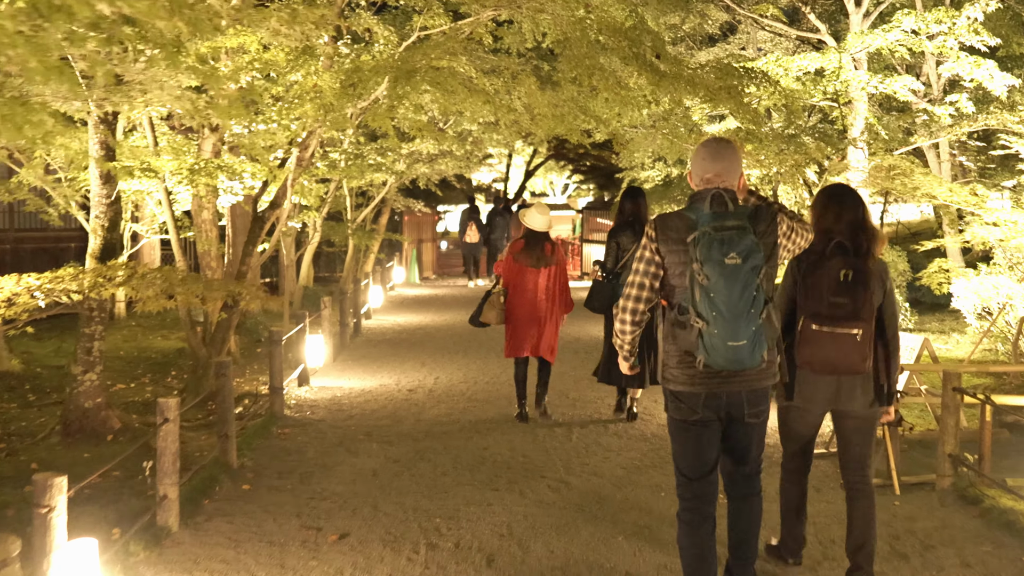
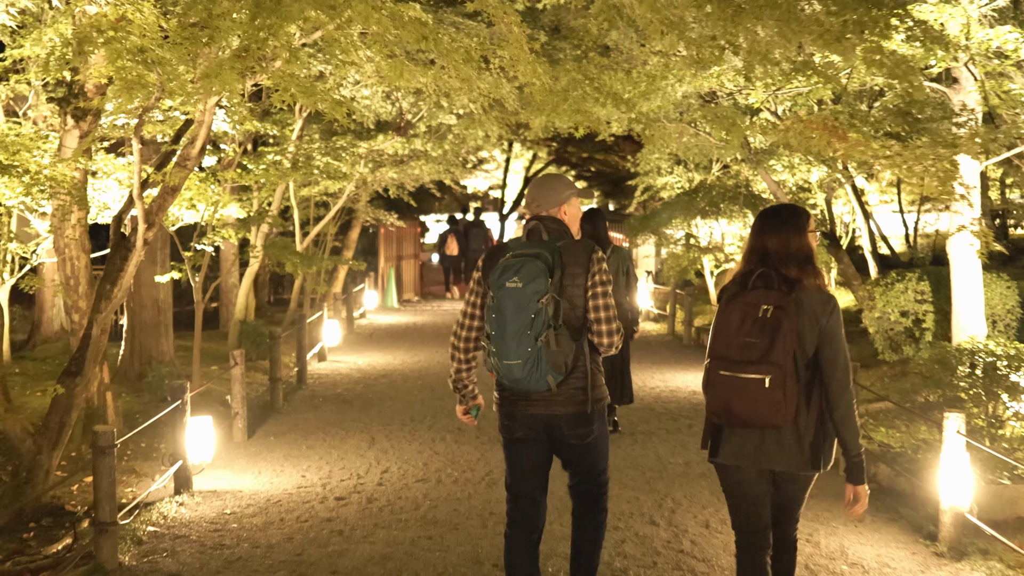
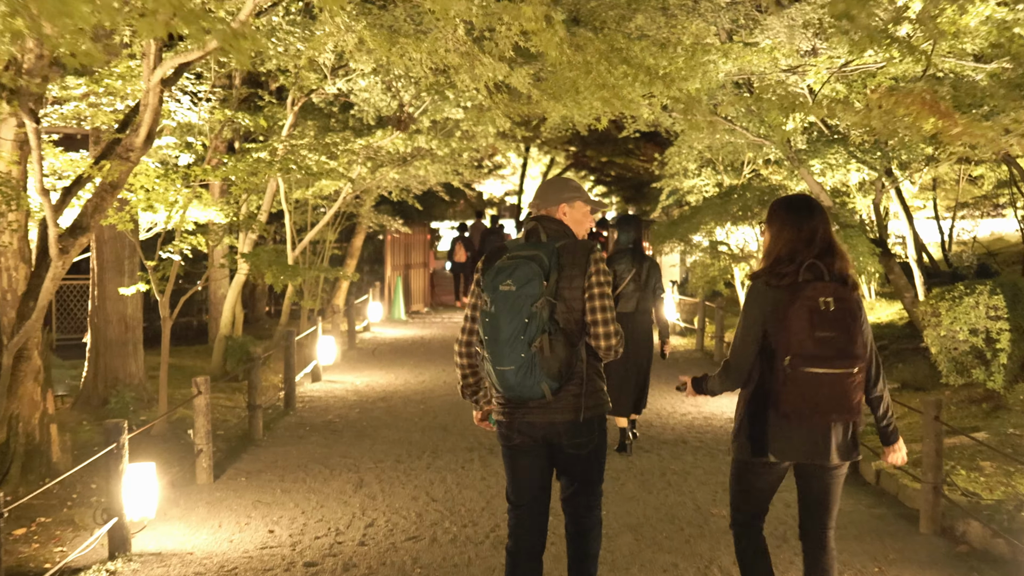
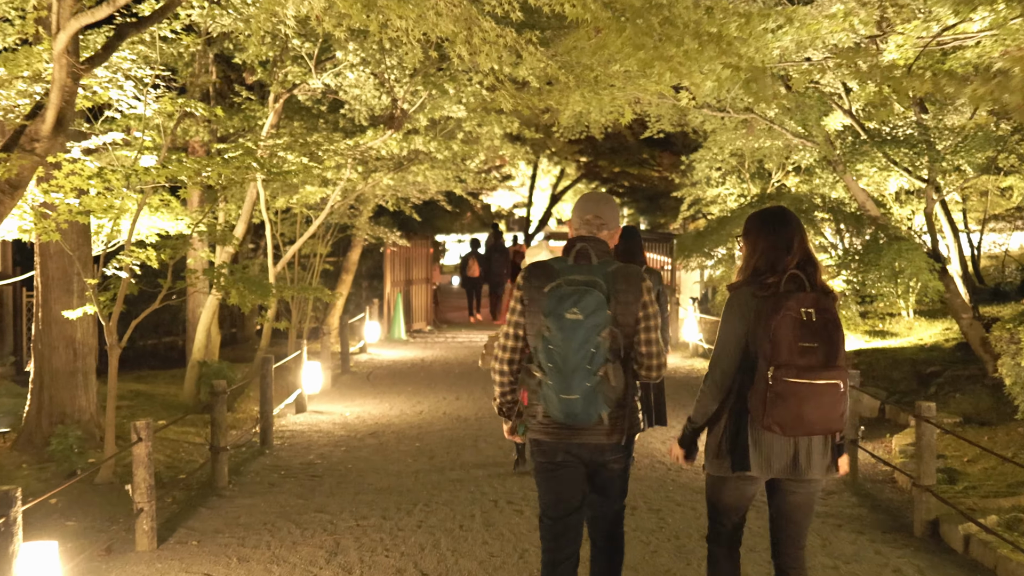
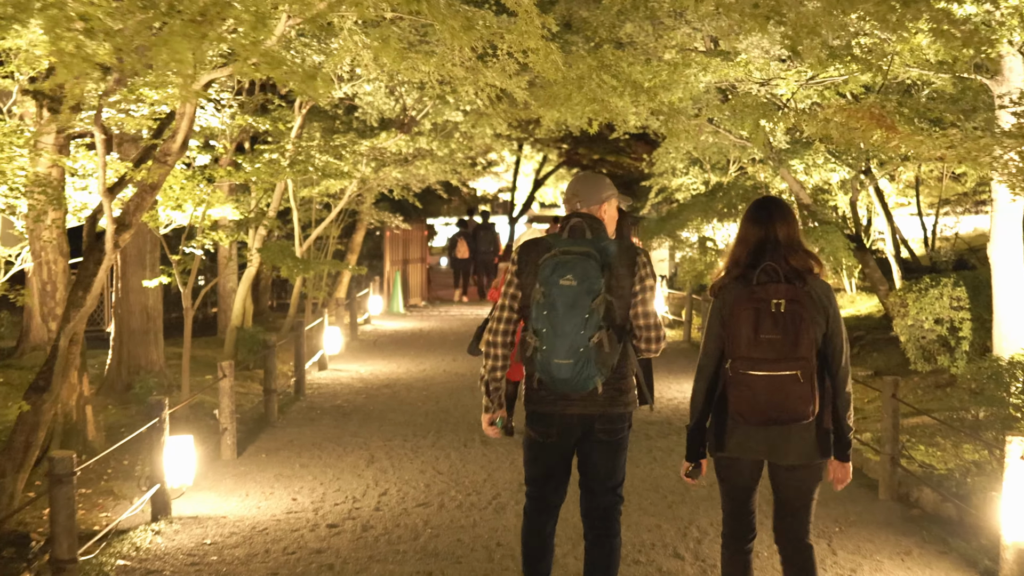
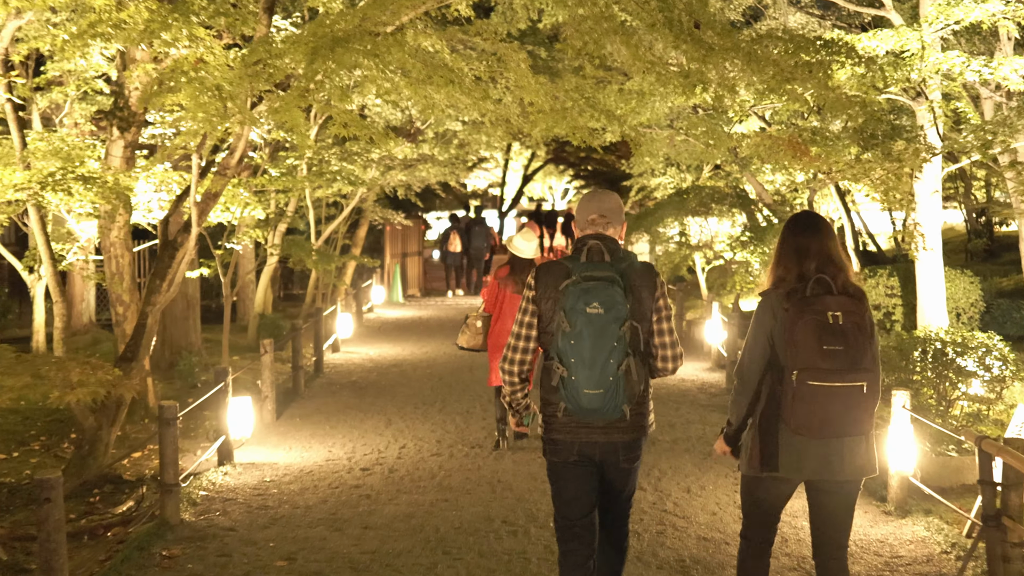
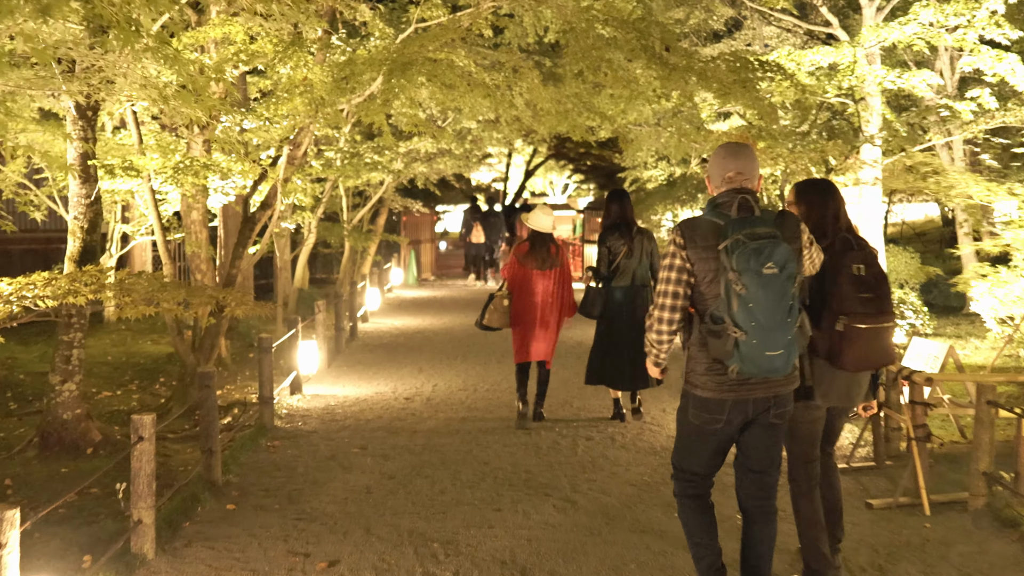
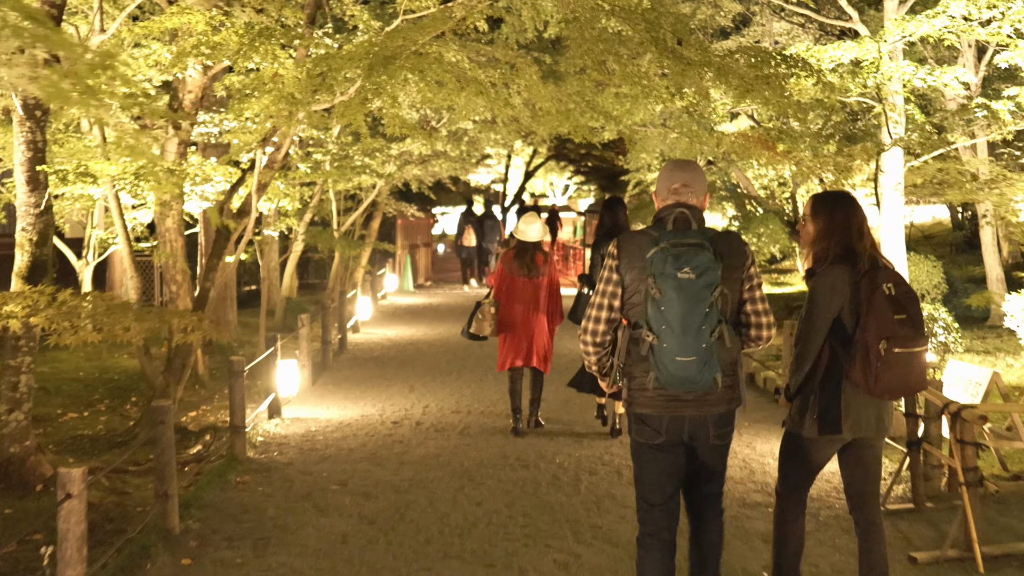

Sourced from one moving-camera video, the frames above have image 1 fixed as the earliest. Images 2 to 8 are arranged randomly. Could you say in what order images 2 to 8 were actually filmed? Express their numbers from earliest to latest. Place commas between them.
7, 8, 6, 2, 5, 3, 4
